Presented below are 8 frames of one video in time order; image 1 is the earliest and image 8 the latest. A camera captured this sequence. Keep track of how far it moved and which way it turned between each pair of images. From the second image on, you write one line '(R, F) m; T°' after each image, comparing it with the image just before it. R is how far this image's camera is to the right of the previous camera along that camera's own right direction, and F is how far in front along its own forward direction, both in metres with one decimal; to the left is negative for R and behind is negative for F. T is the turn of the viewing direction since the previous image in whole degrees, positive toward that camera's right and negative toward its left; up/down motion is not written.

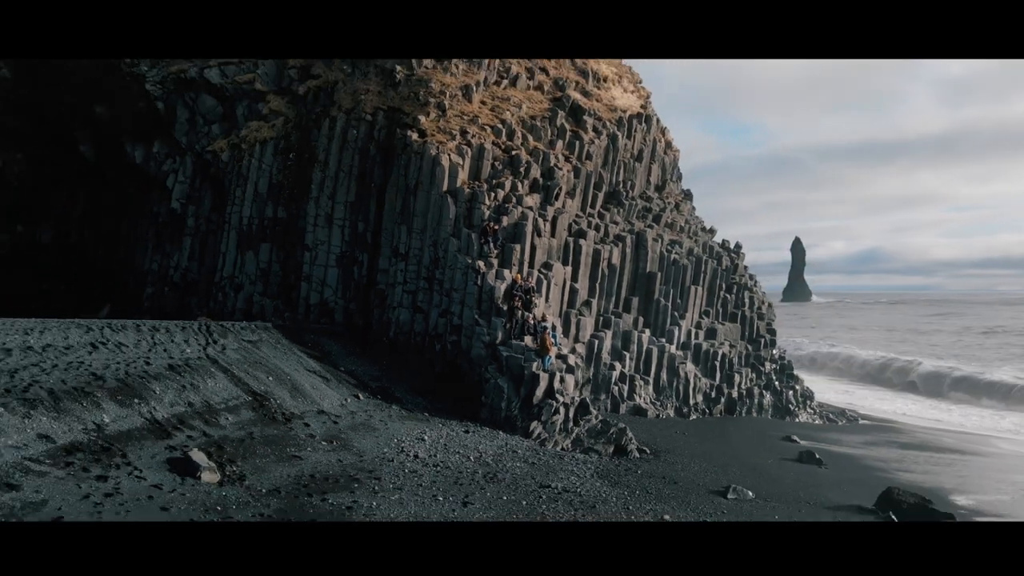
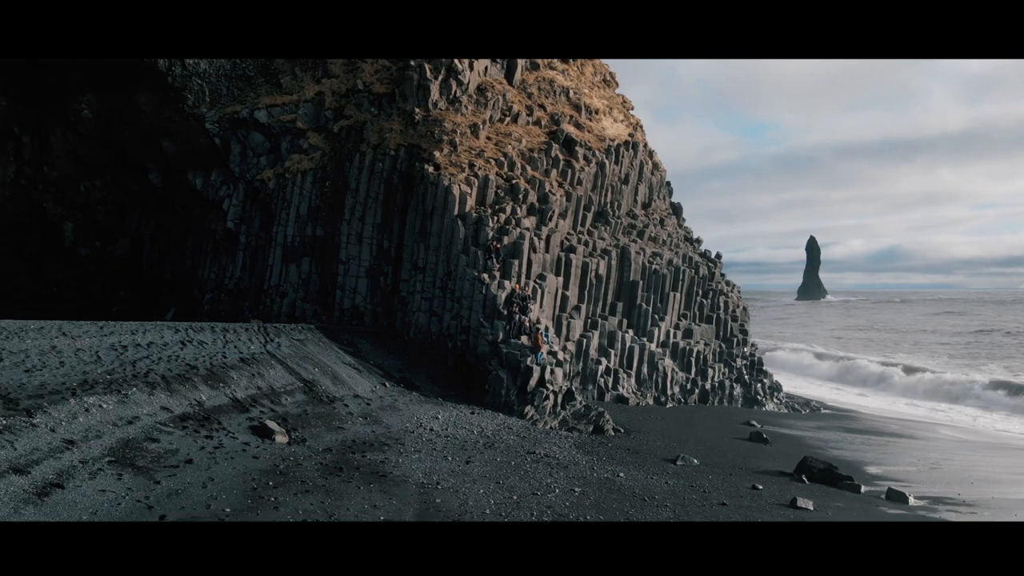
(+0.4, -2.7) m; -1°
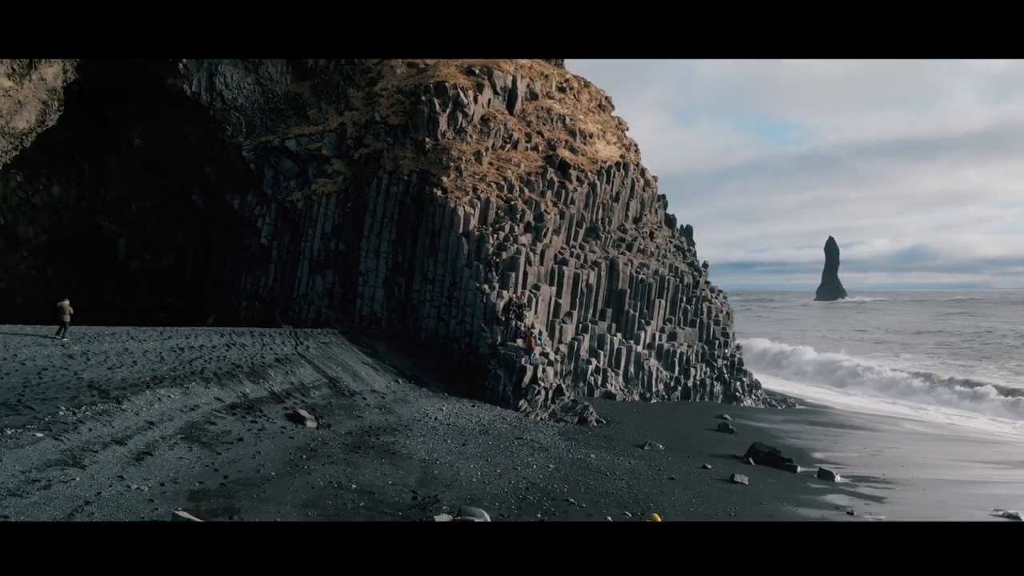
(+0.5, -2.2) m; -2°
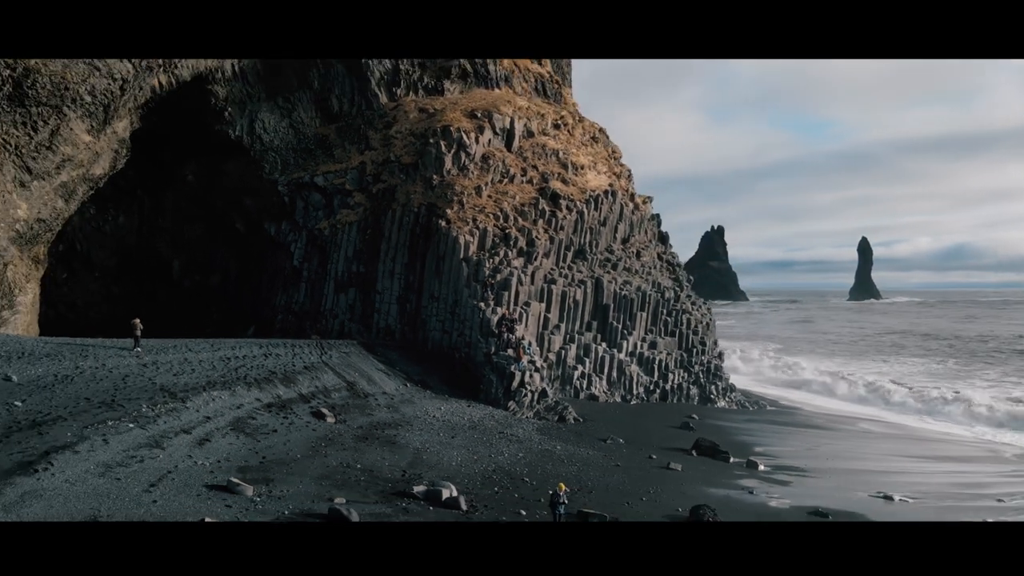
(+1.1, -3.0) m; -3°
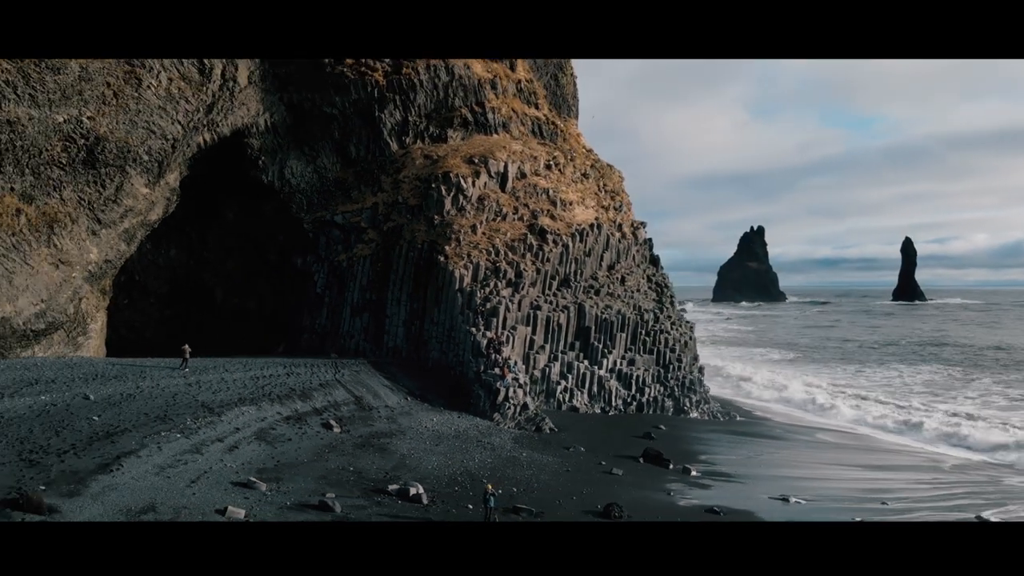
(+1.8, -3.3) m; -3°
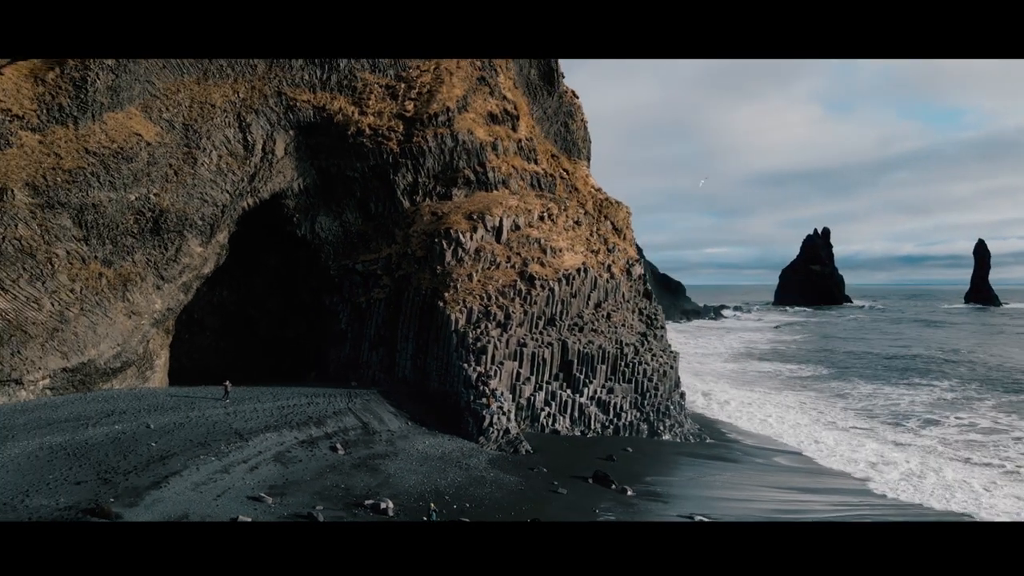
(+3.1, -4.2) m; -5°
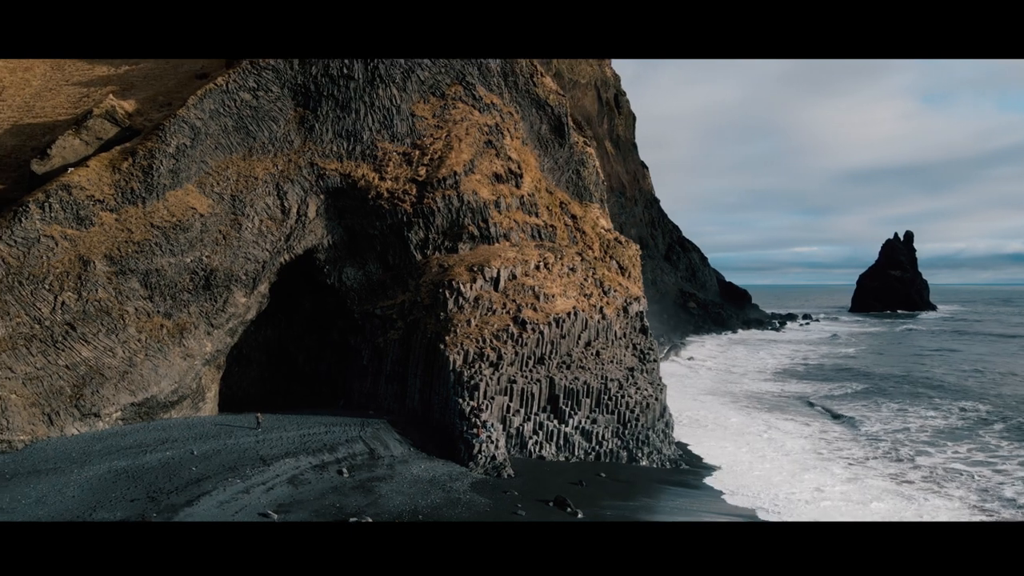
(+4.1, -4.5) m; -6°
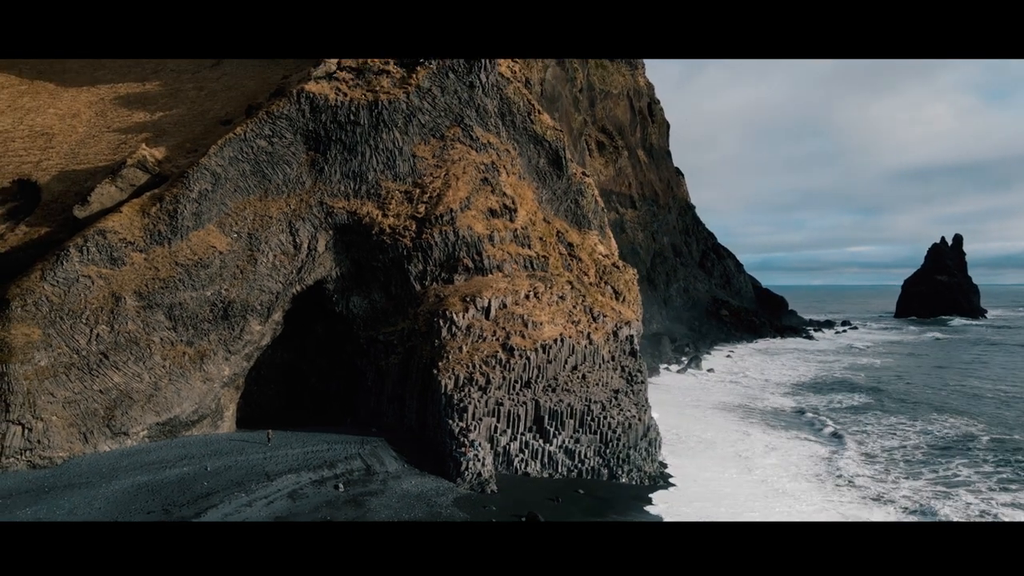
(+3.0, -3.0) m; -4°
